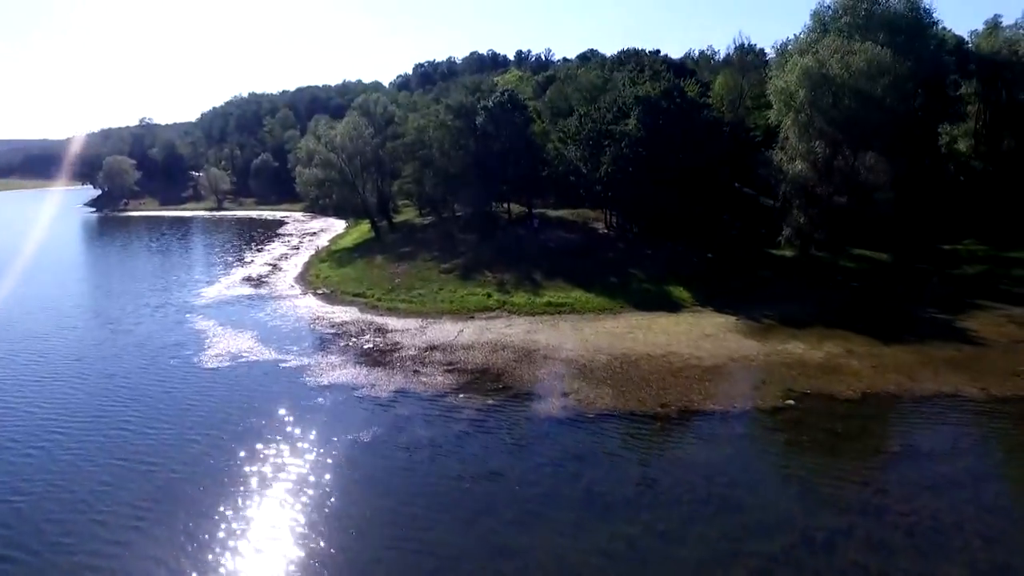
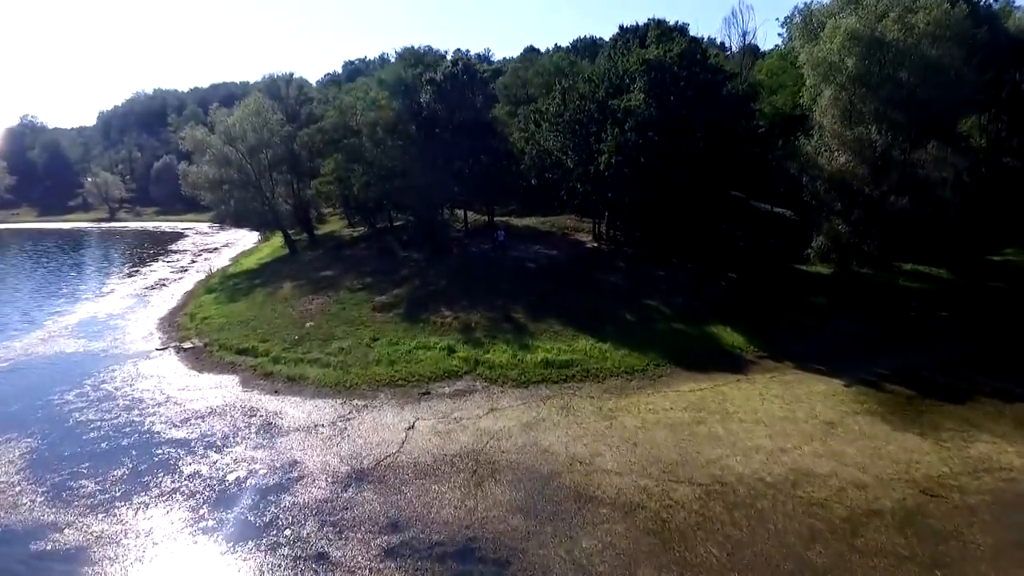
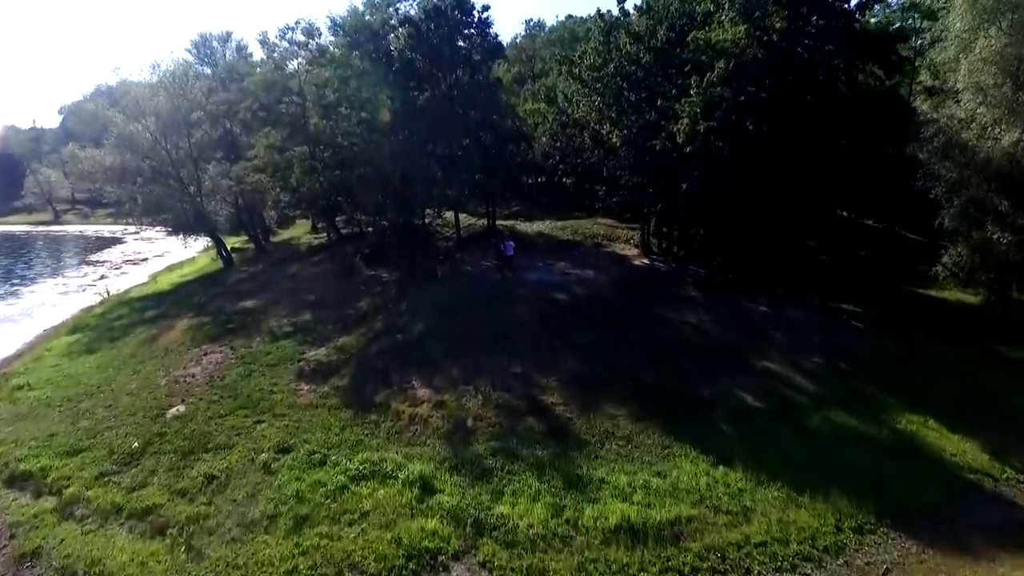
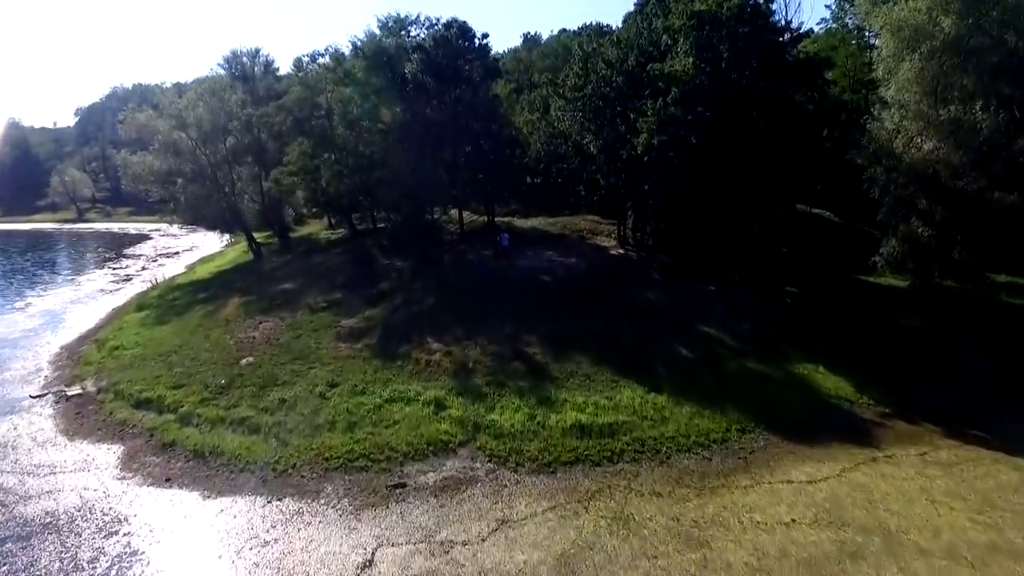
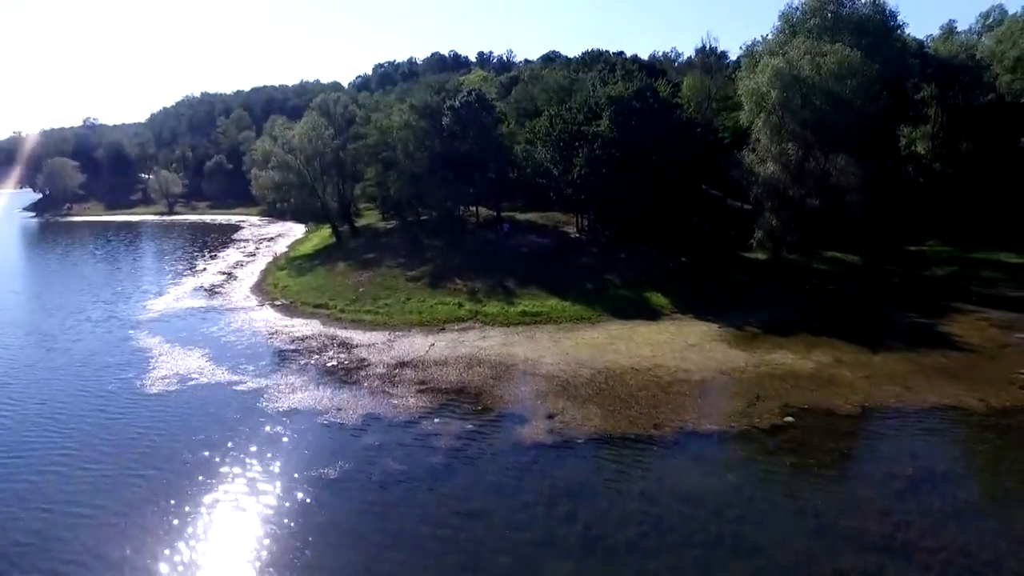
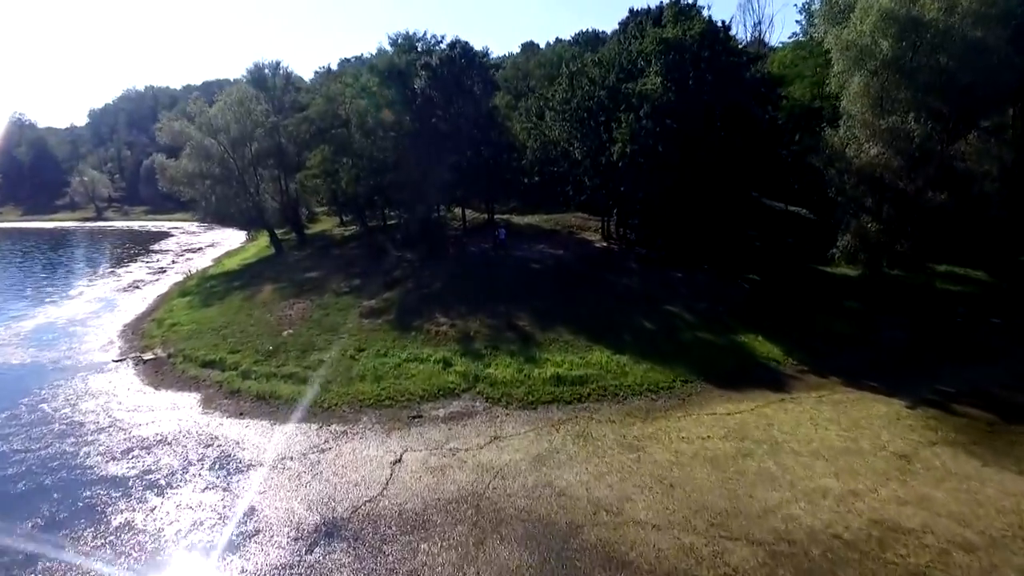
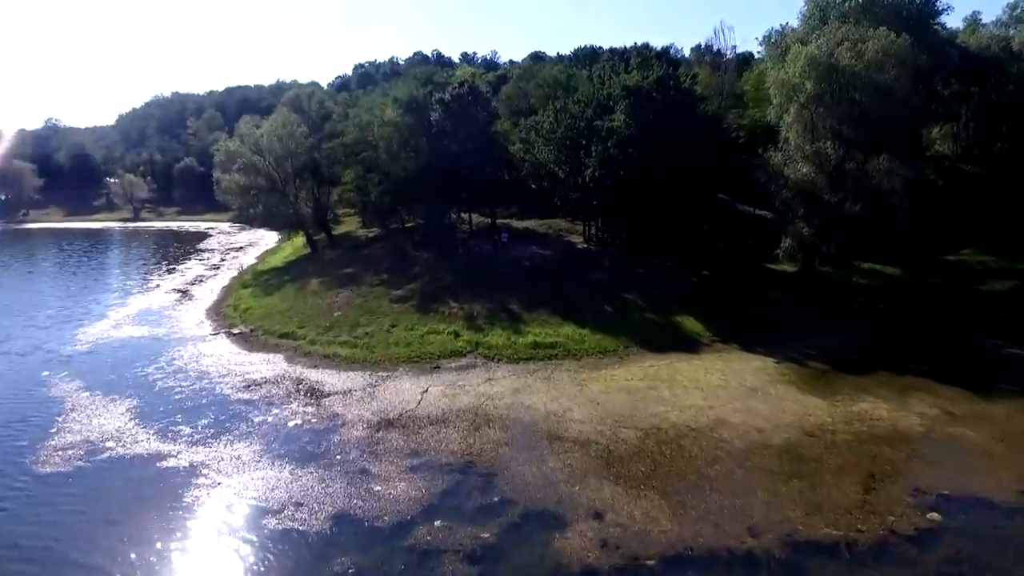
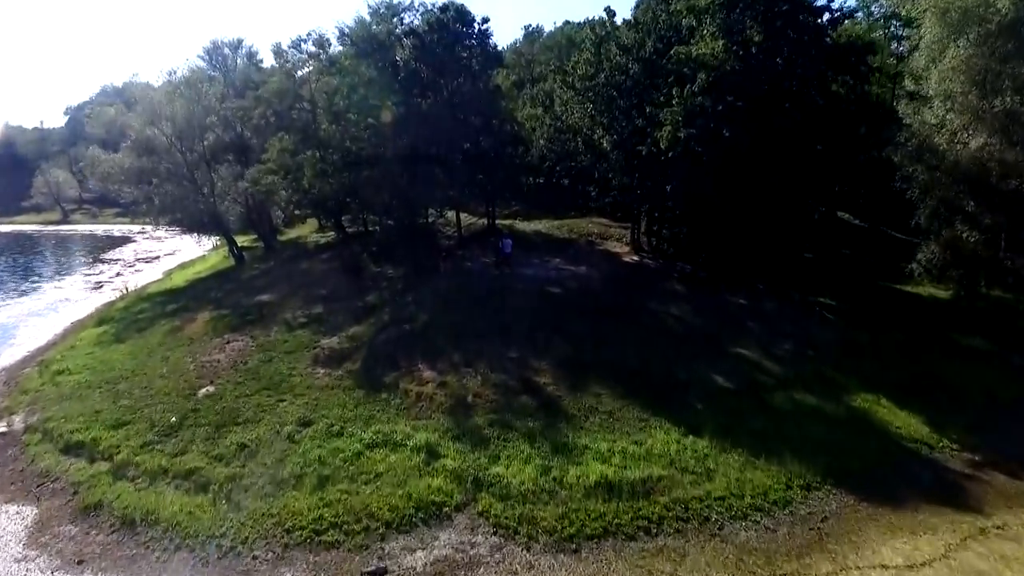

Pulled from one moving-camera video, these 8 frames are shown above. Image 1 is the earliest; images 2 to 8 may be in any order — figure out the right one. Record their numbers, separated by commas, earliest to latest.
5, 7, 2, 6, 4, 8, 3
